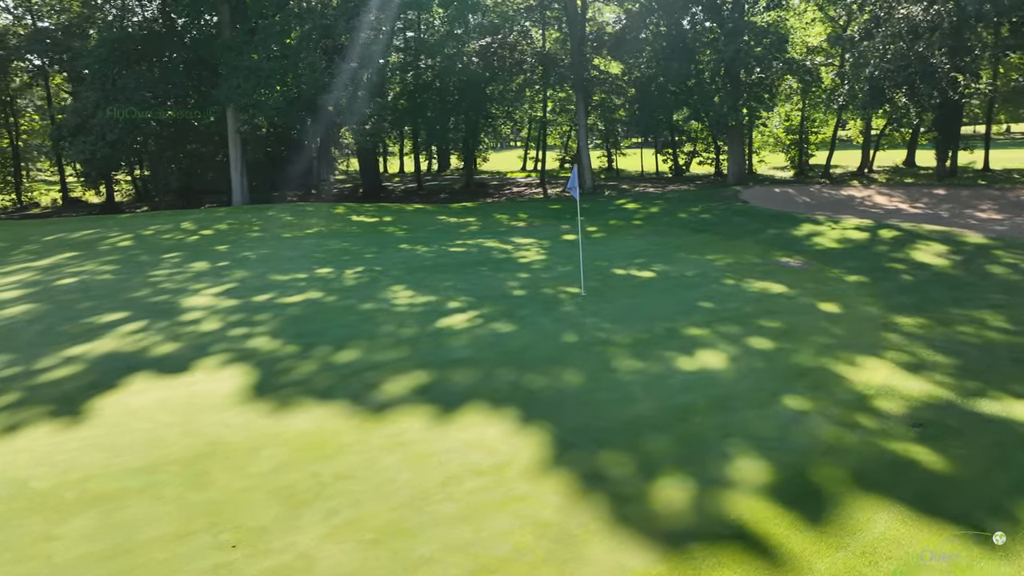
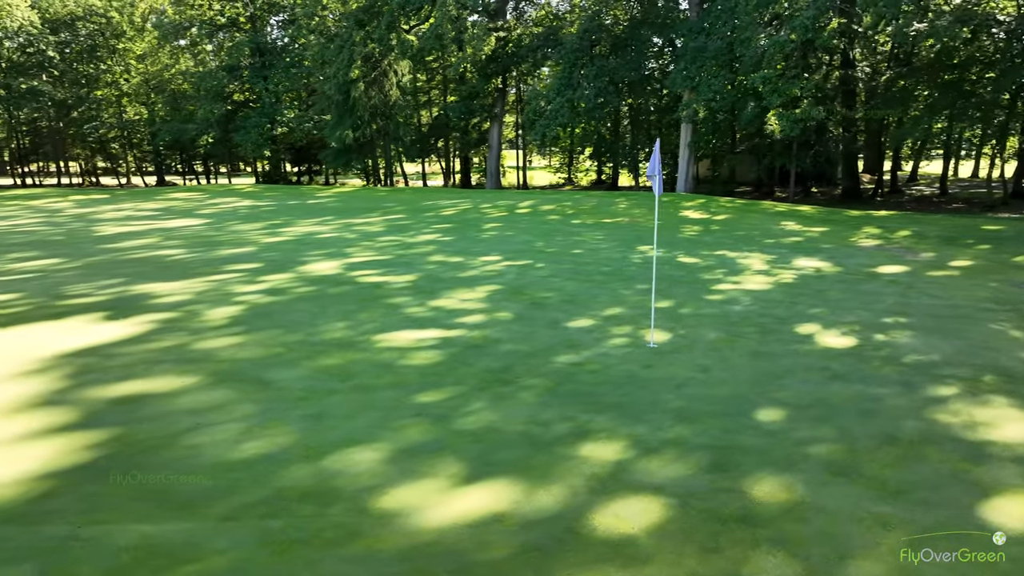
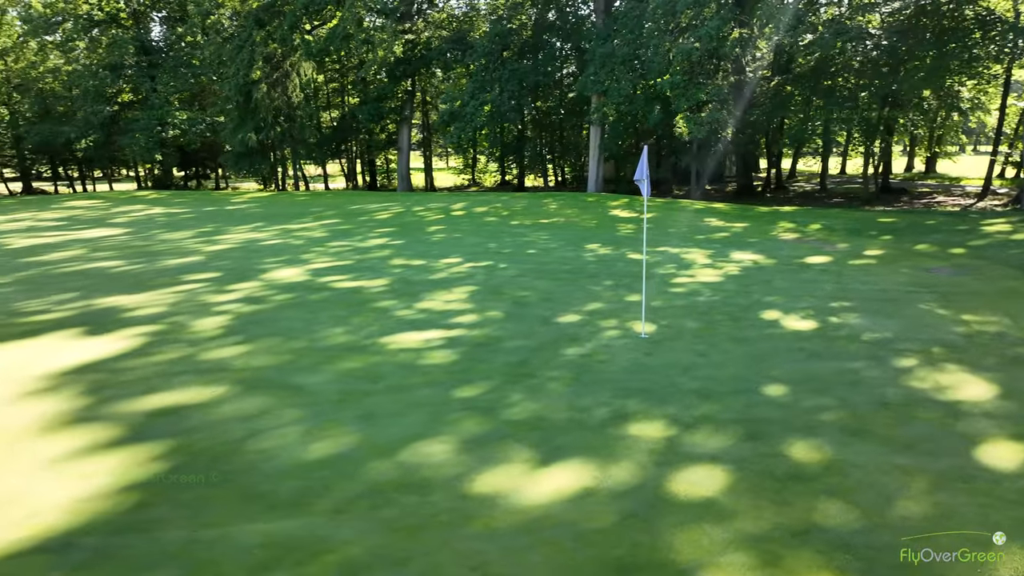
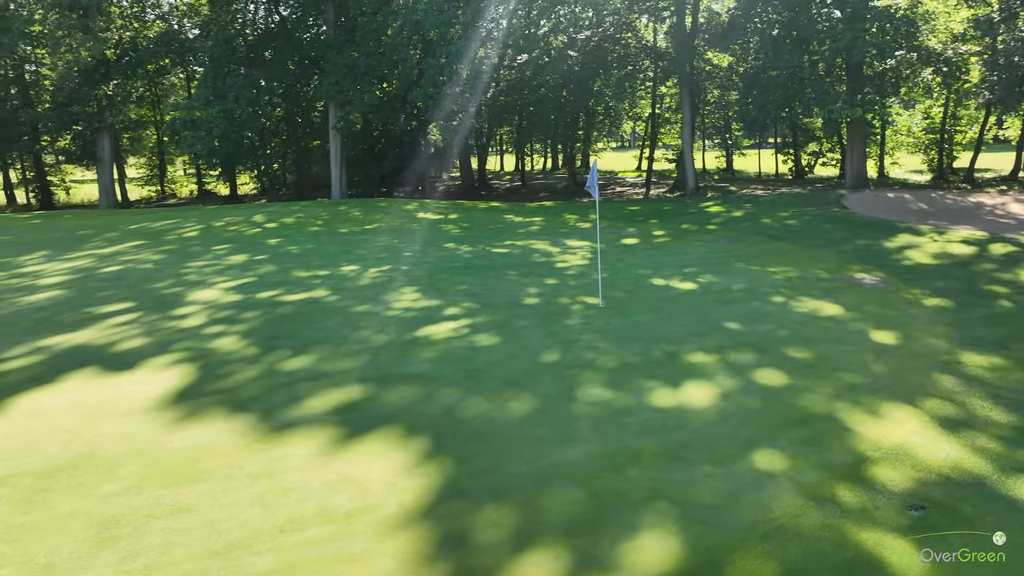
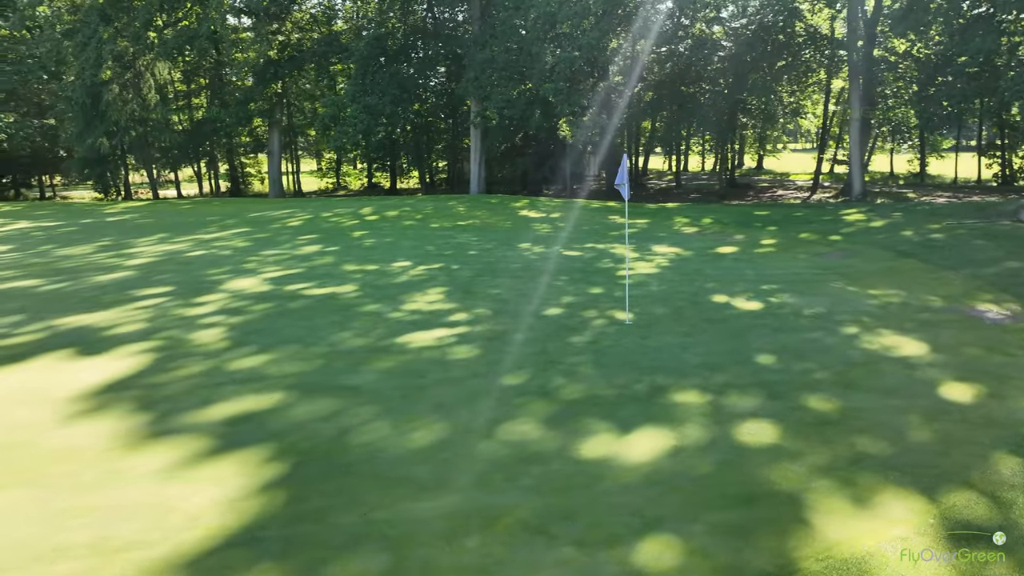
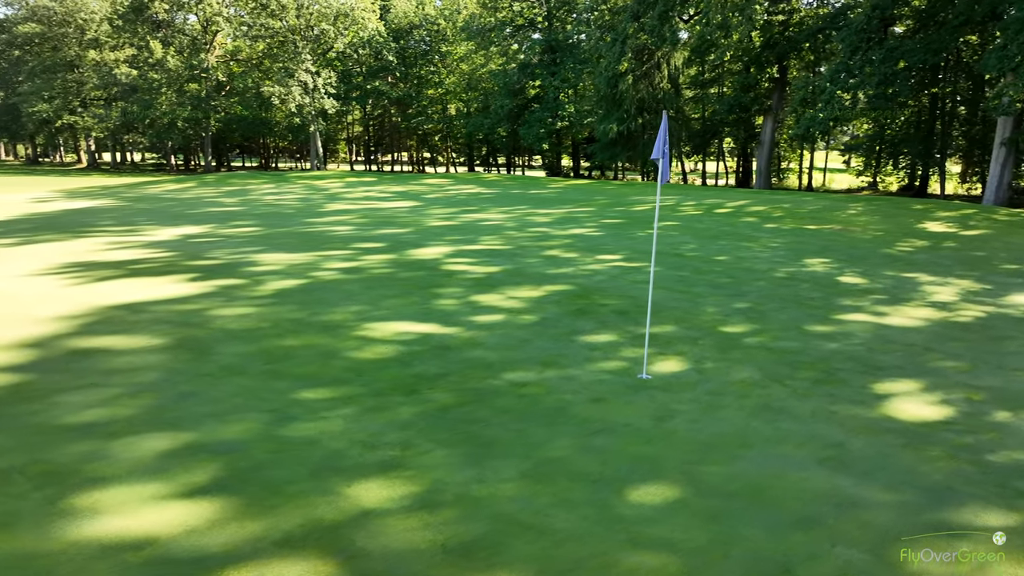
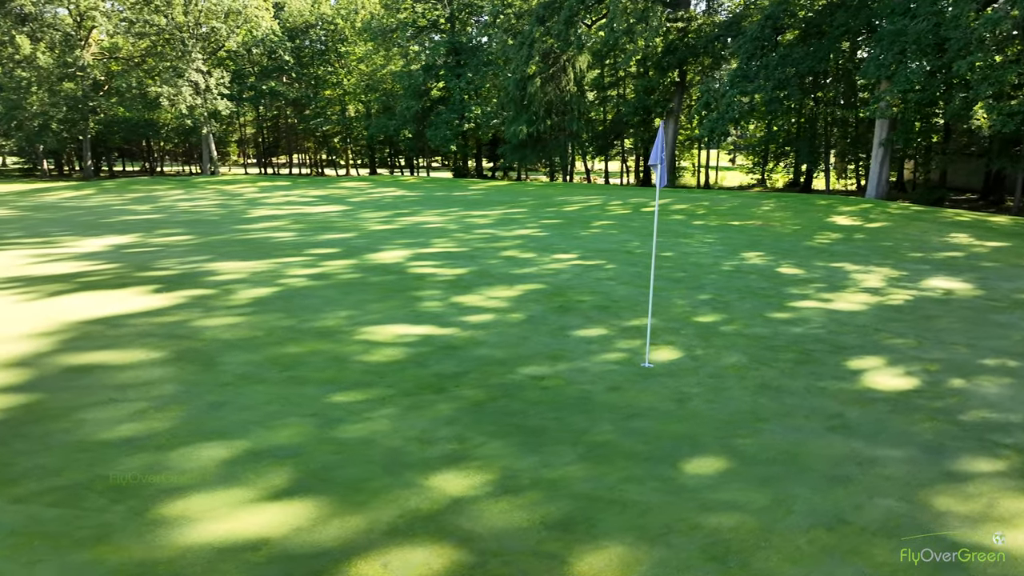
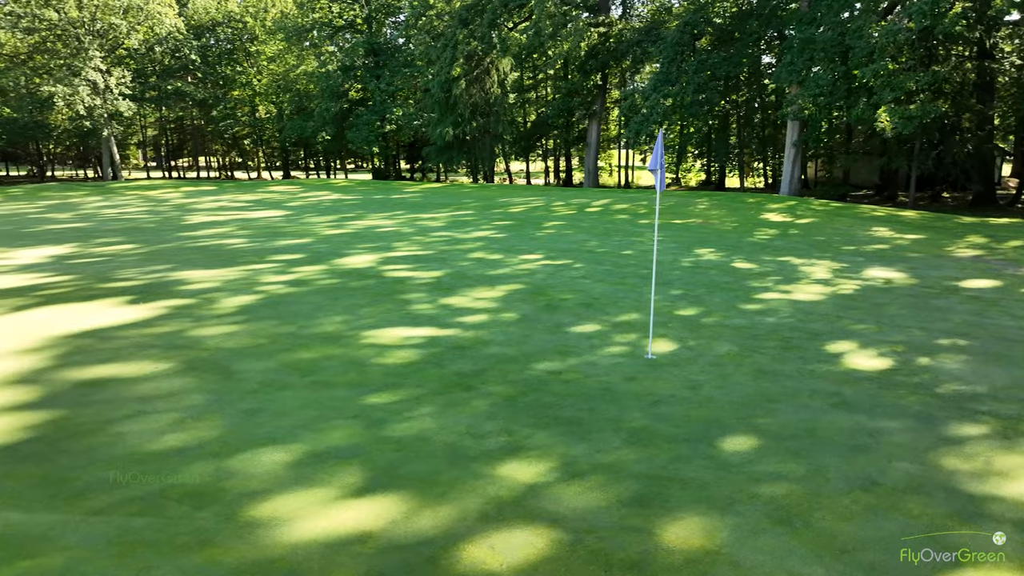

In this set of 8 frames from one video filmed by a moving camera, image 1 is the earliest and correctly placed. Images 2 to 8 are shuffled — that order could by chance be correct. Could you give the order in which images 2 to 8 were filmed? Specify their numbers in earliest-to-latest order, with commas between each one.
4, 5, 3, 2, 8, 7, 6
